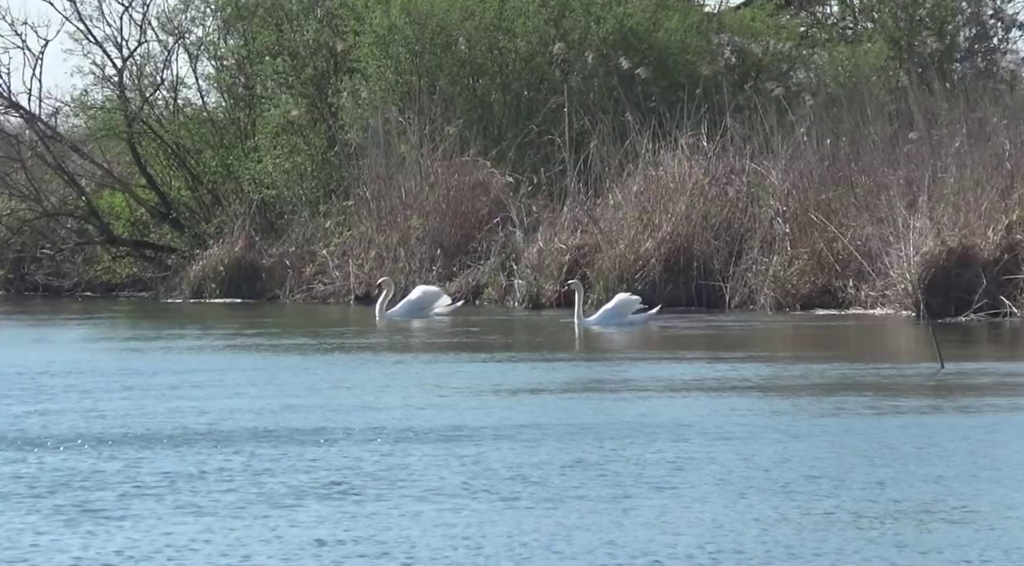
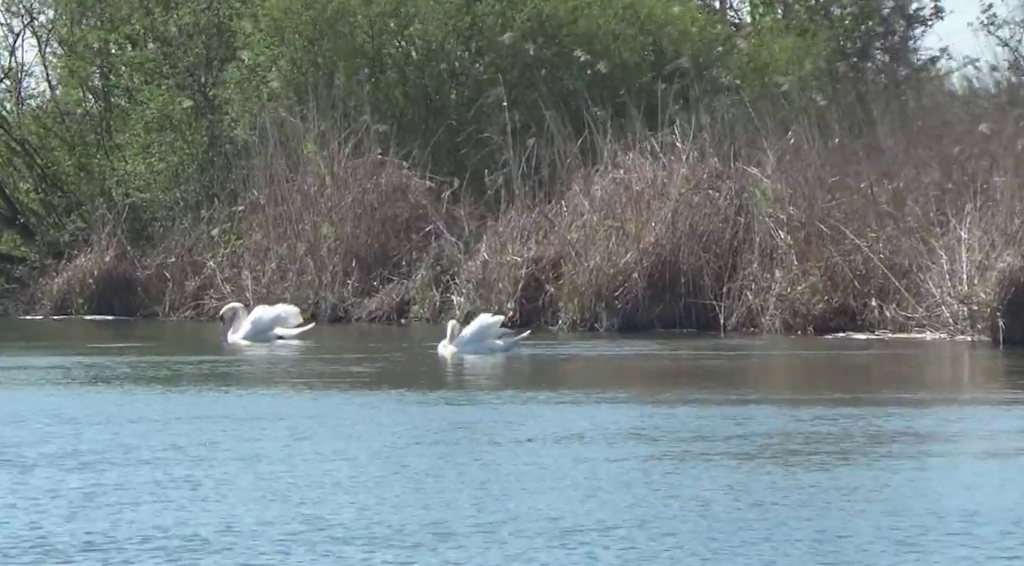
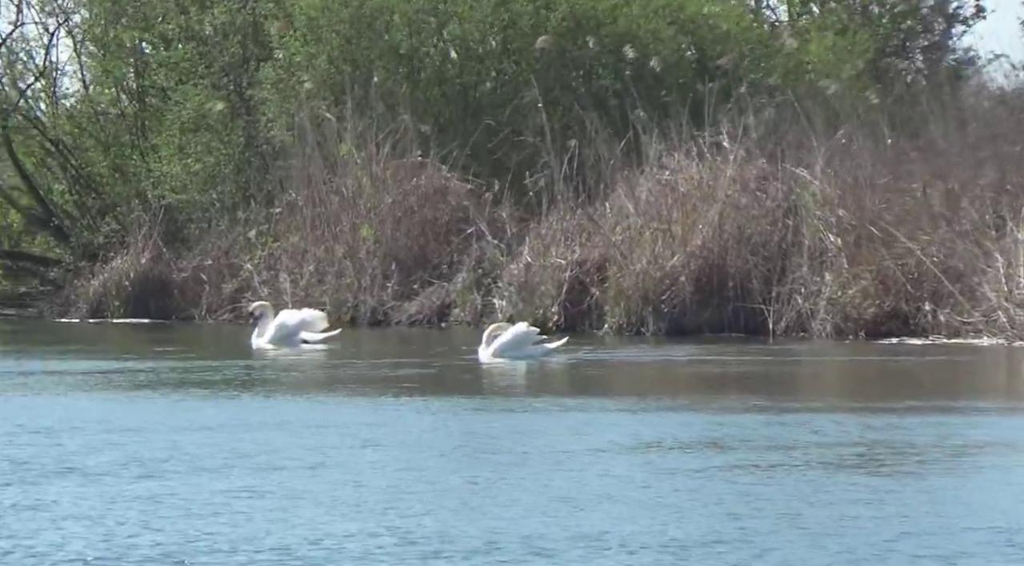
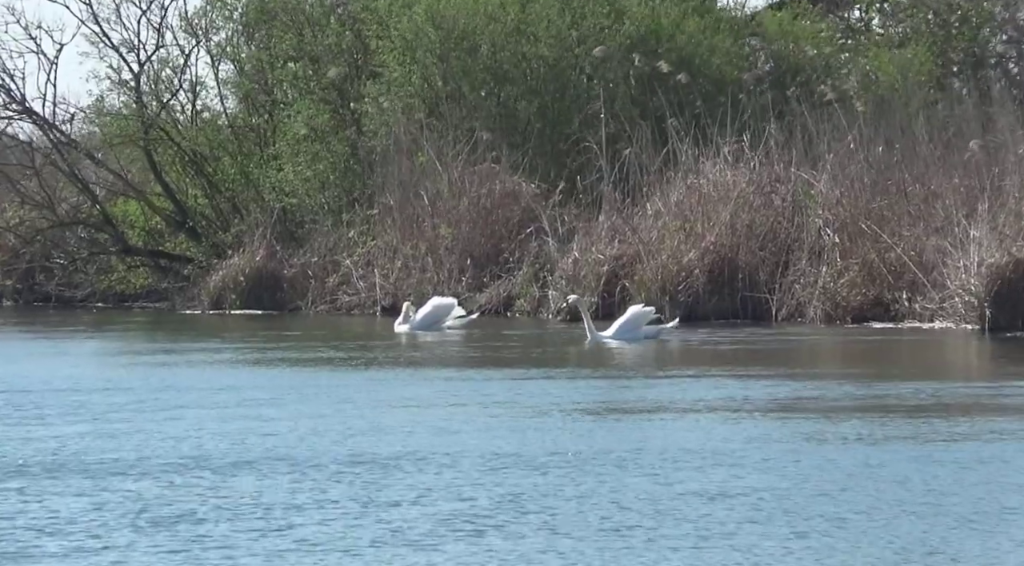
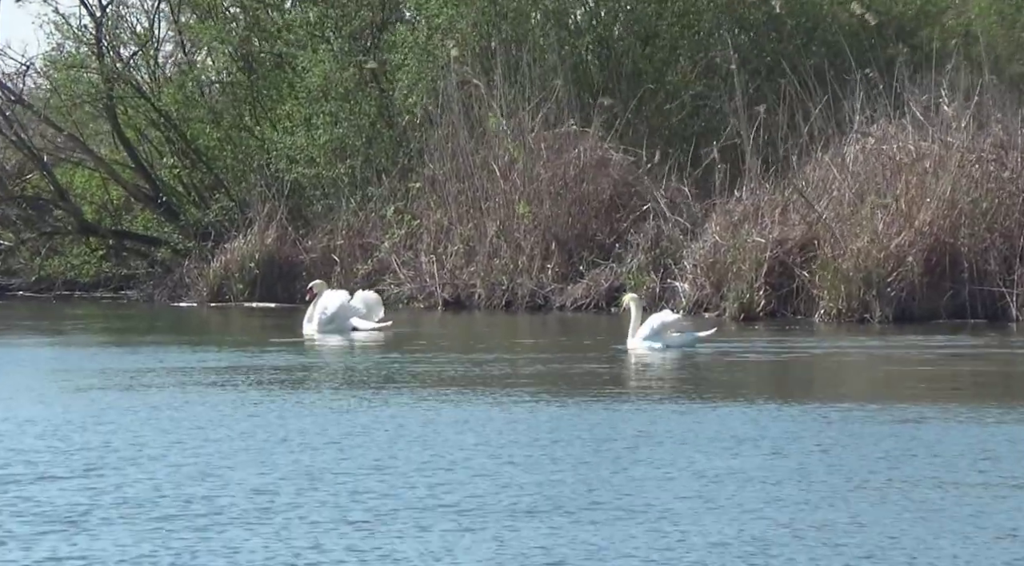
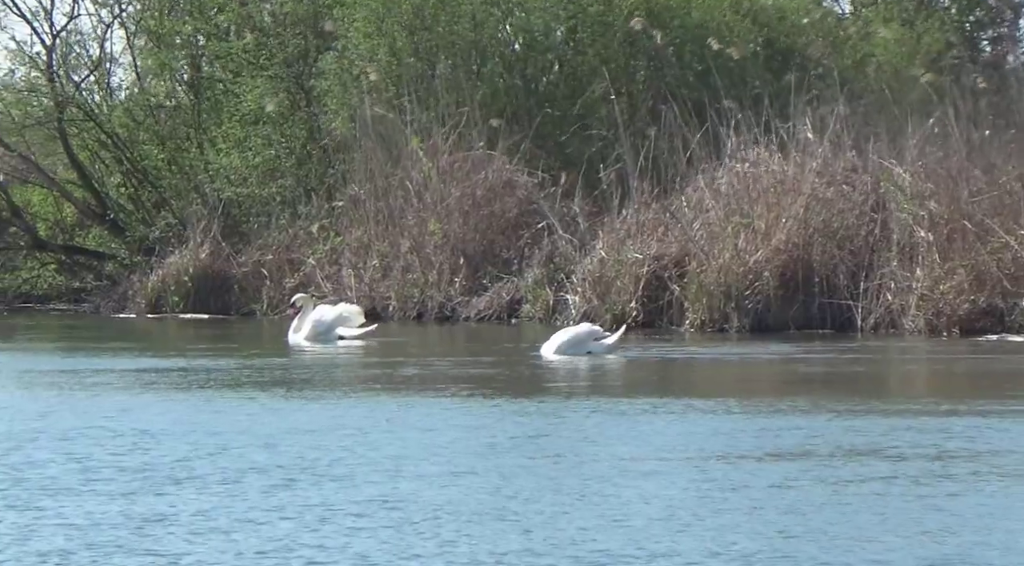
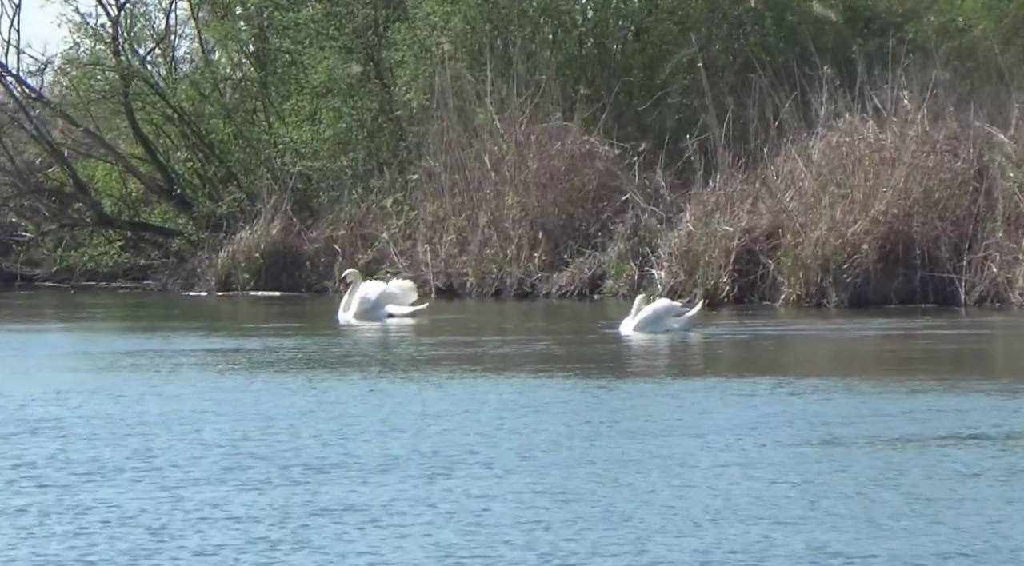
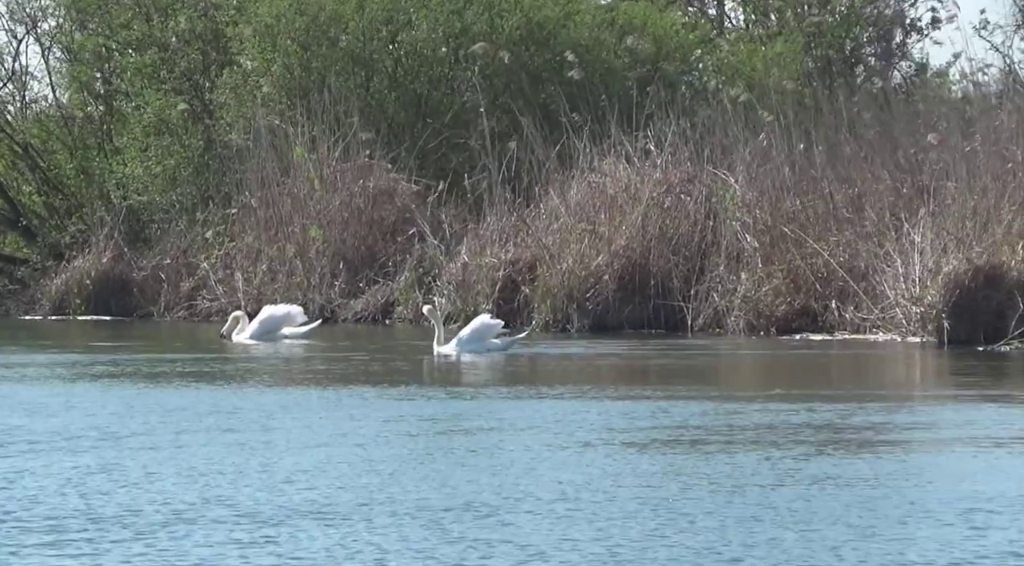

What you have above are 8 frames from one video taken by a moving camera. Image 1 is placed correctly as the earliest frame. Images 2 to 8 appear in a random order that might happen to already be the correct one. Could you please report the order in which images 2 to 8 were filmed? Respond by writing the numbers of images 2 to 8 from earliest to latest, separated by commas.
4, 8, 2, 3, 6, 7, 5
